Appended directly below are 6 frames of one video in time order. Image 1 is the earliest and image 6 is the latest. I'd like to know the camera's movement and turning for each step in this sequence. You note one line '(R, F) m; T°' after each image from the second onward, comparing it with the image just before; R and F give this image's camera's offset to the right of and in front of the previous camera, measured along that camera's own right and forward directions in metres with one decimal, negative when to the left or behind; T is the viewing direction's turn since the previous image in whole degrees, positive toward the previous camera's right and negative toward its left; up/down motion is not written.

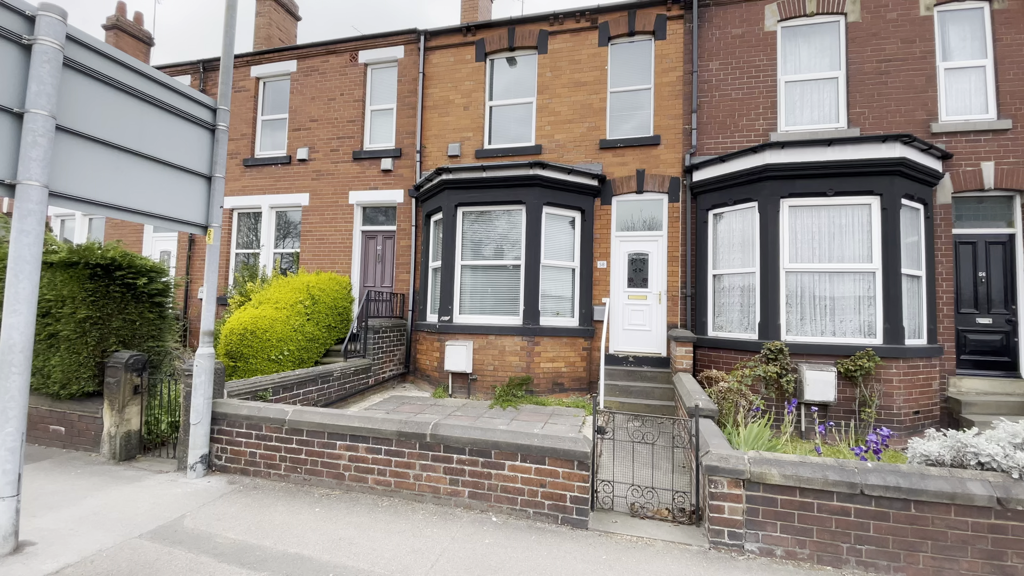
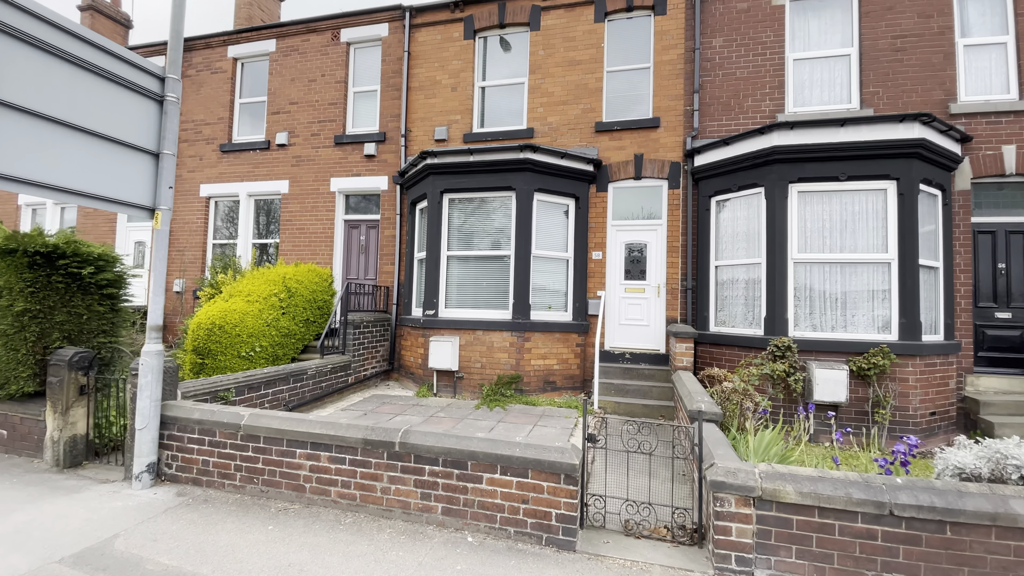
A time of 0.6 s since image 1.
(+0.1, +0.5) m; 0°
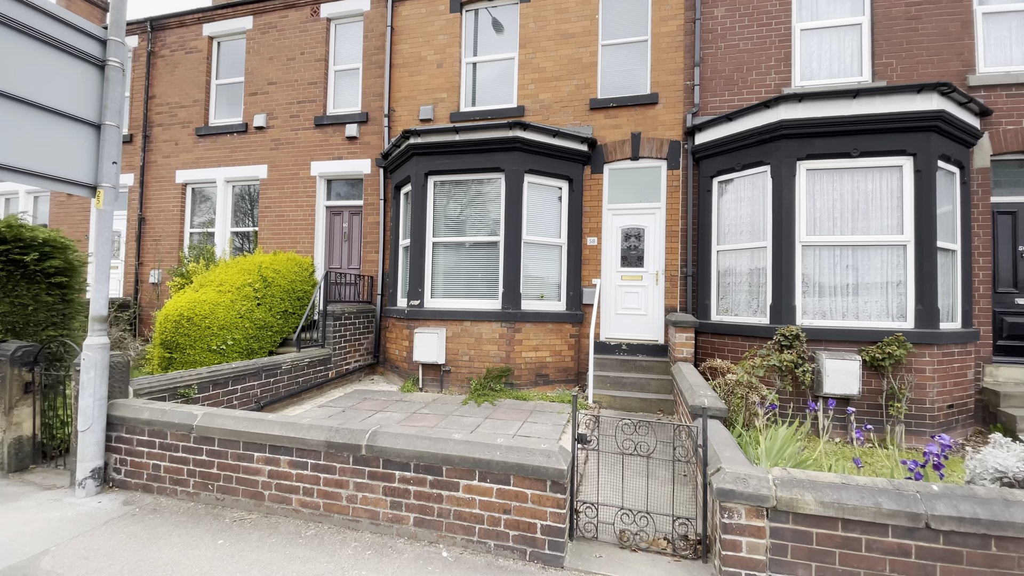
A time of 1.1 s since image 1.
(+0.1, +0.4) m; 0°
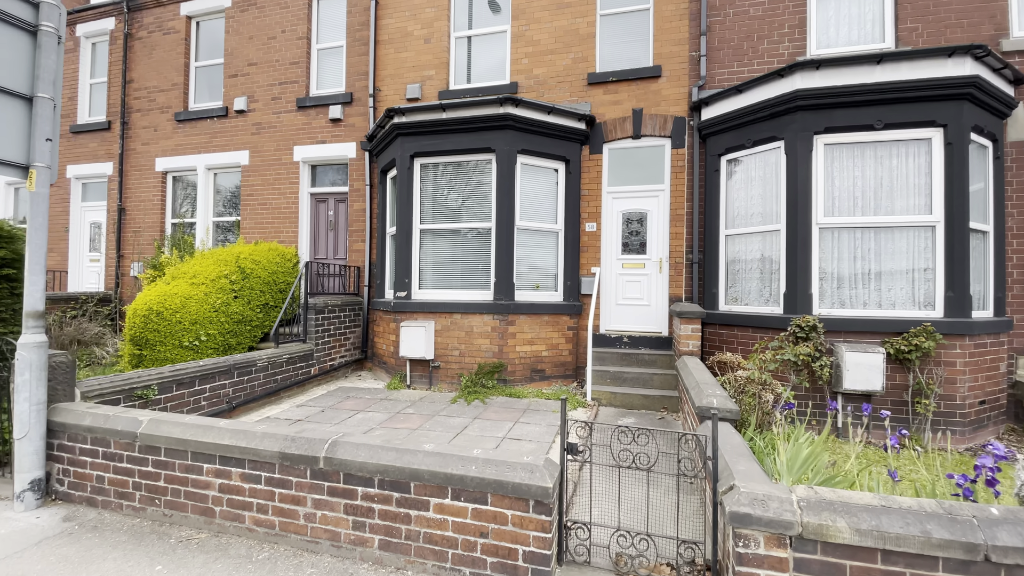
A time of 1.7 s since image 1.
(+0.2, +0.4) m; -1°
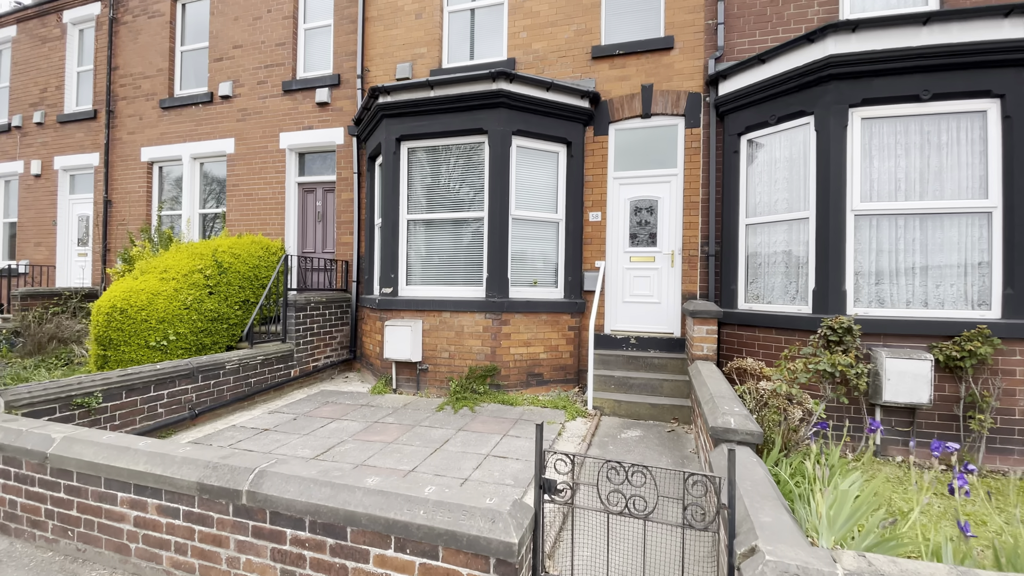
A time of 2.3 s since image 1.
(+0.2, +0.5) m; -2°
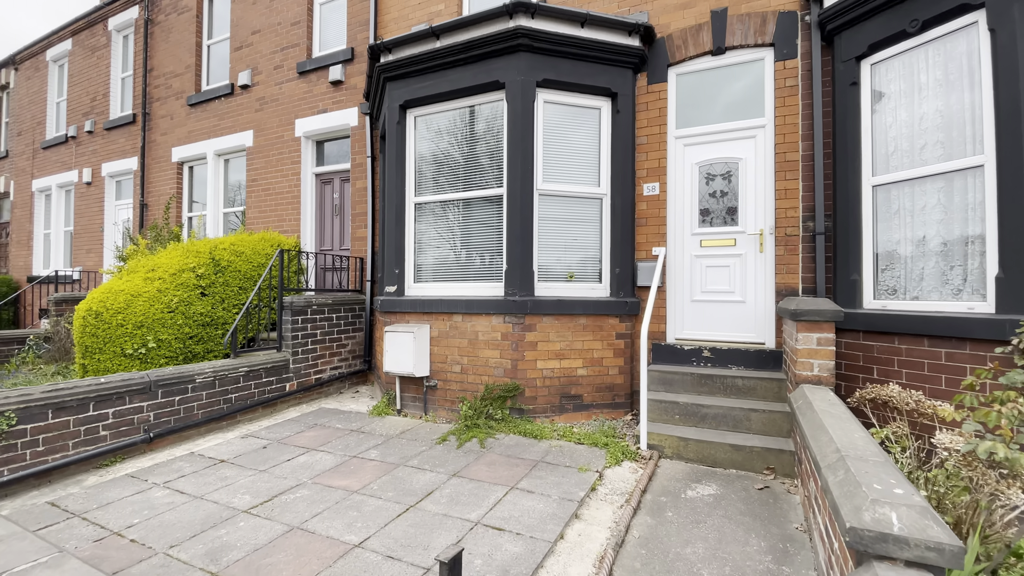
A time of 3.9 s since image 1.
(+0.4, +1.2) m; -9°
